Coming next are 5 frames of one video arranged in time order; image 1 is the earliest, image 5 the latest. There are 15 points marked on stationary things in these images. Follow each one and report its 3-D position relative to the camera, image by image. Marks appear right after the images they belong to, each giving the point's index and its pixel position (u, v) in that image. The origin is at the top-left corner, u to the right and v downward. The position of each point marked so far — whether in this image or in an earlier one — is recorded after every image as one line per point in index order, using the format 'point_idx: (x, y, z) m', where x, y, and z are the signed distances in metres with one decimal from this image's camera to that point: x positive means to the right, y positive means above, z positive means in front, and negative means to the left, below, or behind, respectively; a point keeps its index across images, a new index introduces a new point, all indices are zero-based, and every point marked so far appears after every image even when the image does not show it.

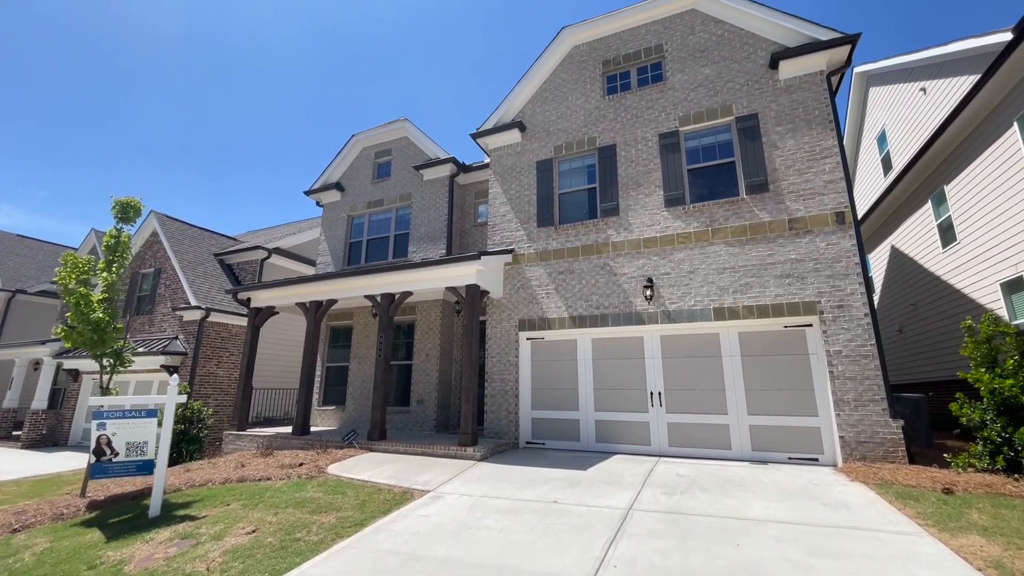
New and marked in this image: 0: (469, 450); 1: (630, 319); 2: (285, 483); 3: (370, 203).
0: (-0.8, -3.0, +8.2) m
1: (+2.4, -0.6, +8.9) m
2: (-3.6, -3.1, +7.0) m
3: (-4.5, +2.7, +14.0) m
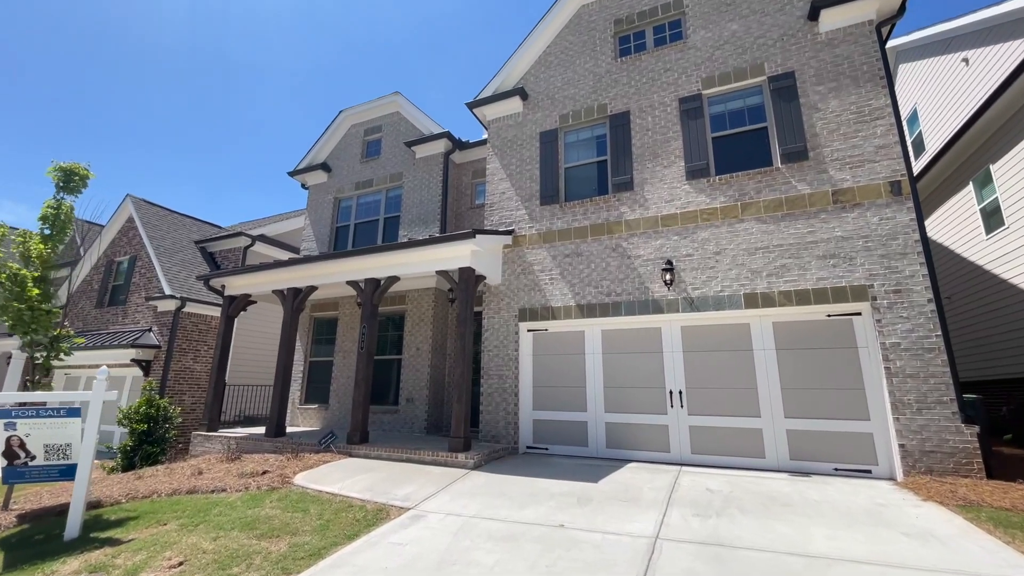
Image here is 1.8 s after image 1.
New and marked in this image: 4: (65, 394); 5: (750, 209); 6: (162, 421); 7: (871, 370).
0: (-0.8, -2.7, +7.1) m
1: (+2.4, -0.3, +7.8) m
2: (-3.7, -2.8, +5.9) m
3: (-4.5, +3.1, +12.9) m
4: (-5.4, -1.3, +5.4) m
5: (+4.0, +1.3, +7.5) m
6: (-7.9, -3.0, +10.0) m
7: (+5.2, -1.2, +6.4) m
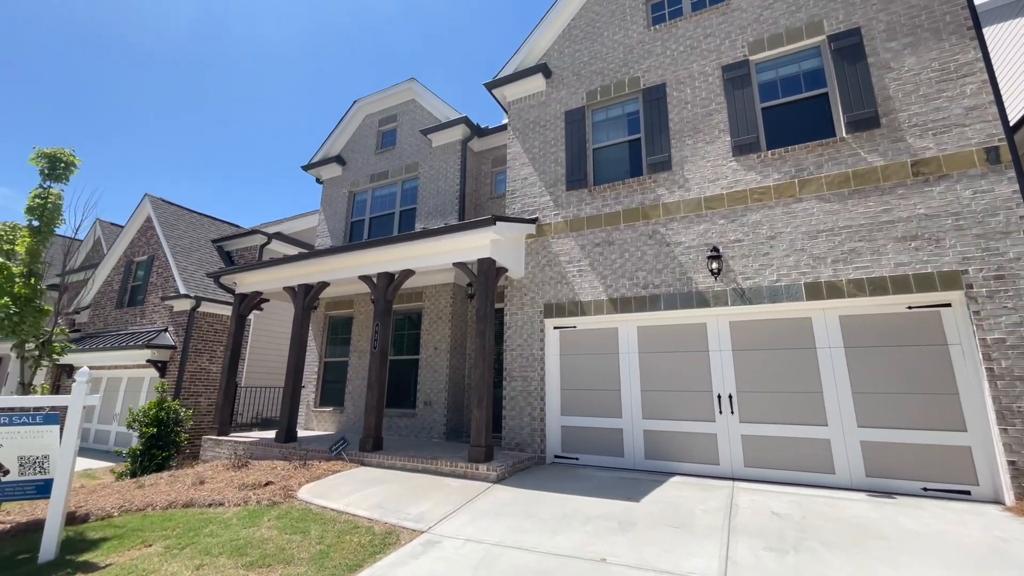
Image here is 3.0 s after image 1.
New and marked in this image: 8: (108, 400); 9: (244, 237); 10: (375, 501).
0: (-0.5, -2.6, +6.4) m
1: (+2.8, -0.2, +6.9) m
2: (-3.3, -2.7, +5.3) m
3: (-3.9, +3.1, +12.3) m
4: (-5.1, -1.2, +4.8) m
5: (+4.4, +1.5, +6.5) m
6: (-7.4, -3.0, +9.6) m
7: (+5.6, -1.0, +5.4) m
8: (-13.0, -3.6, +14.3) m
9: (-9.1, +1.7, +14.9) m
10: (-1.7, -2.6, +5.5) m
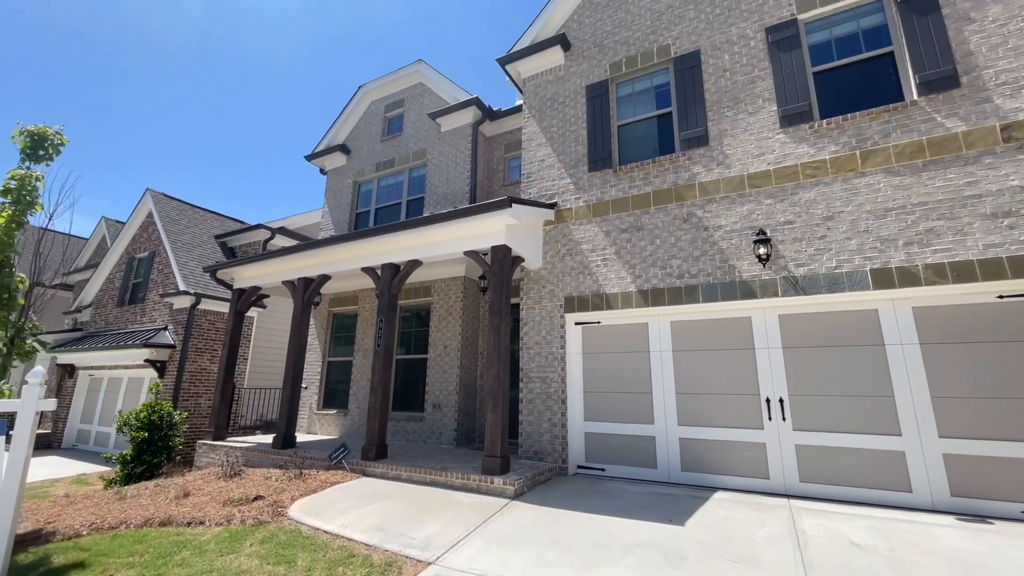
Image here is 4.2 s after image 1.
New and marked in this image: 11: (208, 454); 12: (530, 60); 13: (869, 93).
0: (-0.2, -2.5, +5.6) m
1: (+3.0, 0.0, +6.1) m
2: (-3.1, -2.6, +4.6) m
3: (-3.5, +3.3, +11.6) m
4: (-4.9, -1.1, +4.2) m
5: (+4.6, +1.7, +5.6) m
6: (-7.1, -2.9, +9.0) m
7: (+5.8, -0.9, +4.5) m
8: (-12.6, -3.5, +13.8) m
9: (-8.6, +1.8, +14.4) m
10: (-1.5, -2.5, +4.7) m
11: (-6.0, -3.3, +8.7) m
12: (+0.4, +4.4, +8.6) m
13: (+4.8, +2.6, +6.0) m
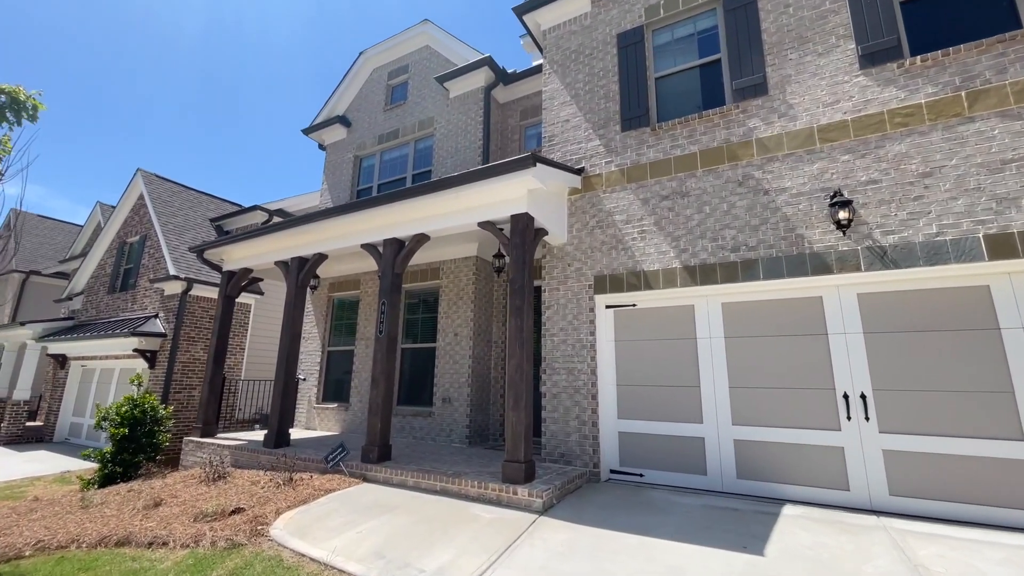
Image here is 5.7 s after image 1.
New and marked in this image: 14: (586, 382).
0: (+0.1, -2.2, +4.7) m
1: (+3.3, +0.3, +5.1) m
2: (-2.8, -2.3, +3.8) m
3: (-3.2, +3.7, +10.7) m
4: (-4.7, -0.8, +3.3) m
5: (+4.9, +2.0, +4.6) m
6: (-6.7, -2.5, +8.2) m
7: (+6.1, -0.6, +3.5) m
8: (-12.2, -3.1, +13.1) m
9: (-8.2, +2.3, +13.5) m
10: (-1.2, -2.2, +3.8) m
11: (-5.7, -3.0, +7.9) m
12: (+0.7, +4.8, +7.5) m
13: (+5.1, +2.9, +4.9) m
14: (+1.0, -1.3, +6.1) m
